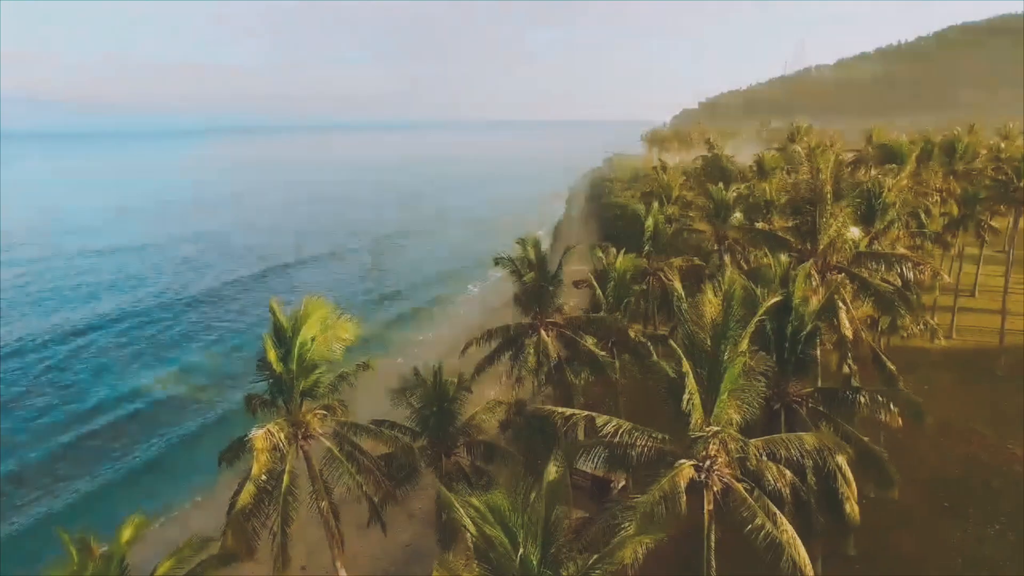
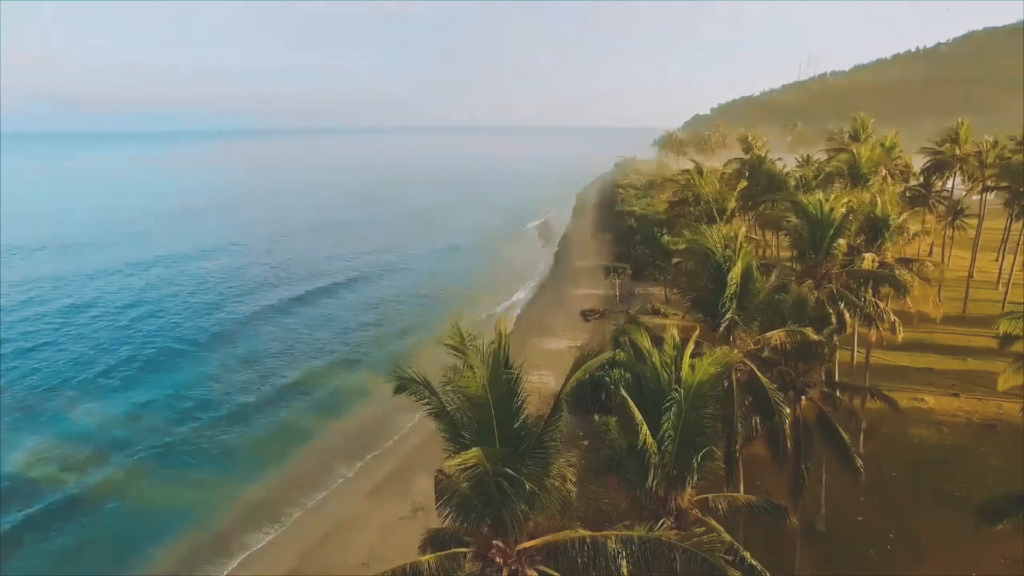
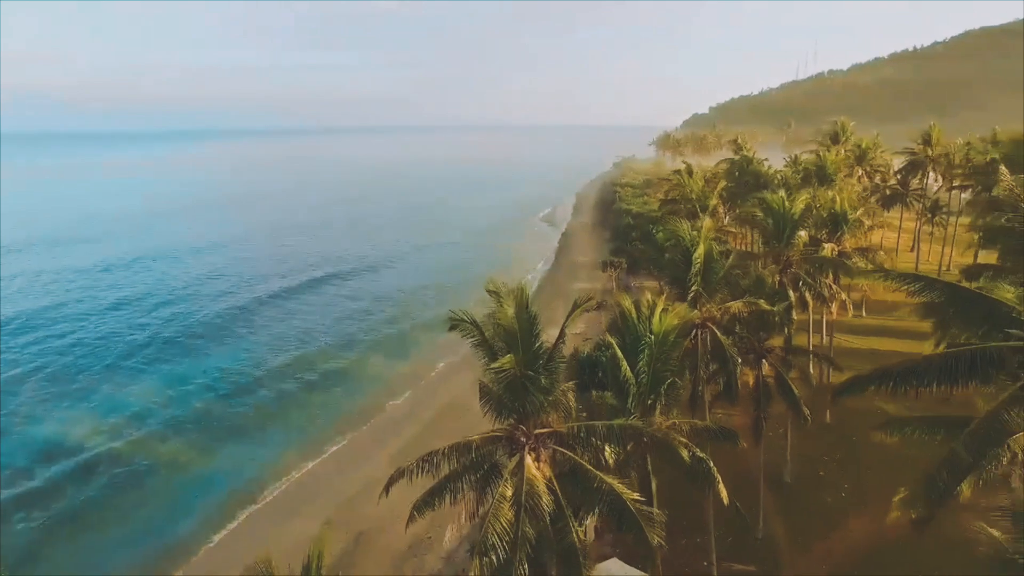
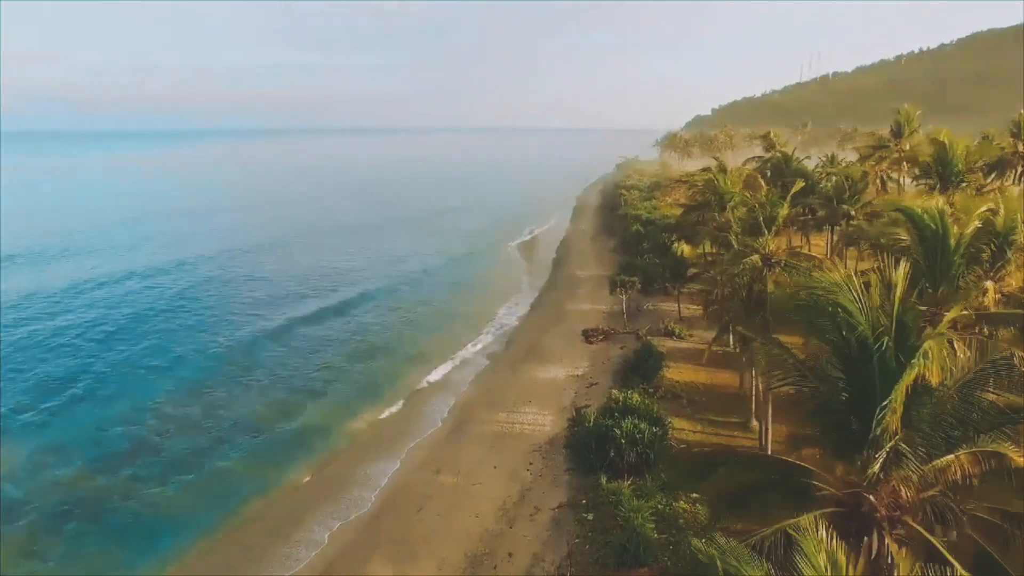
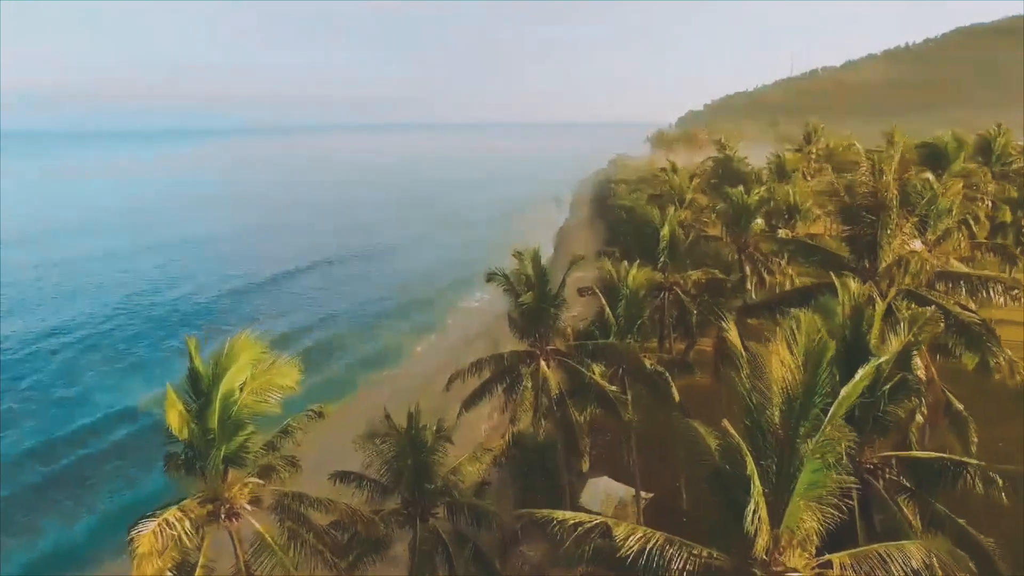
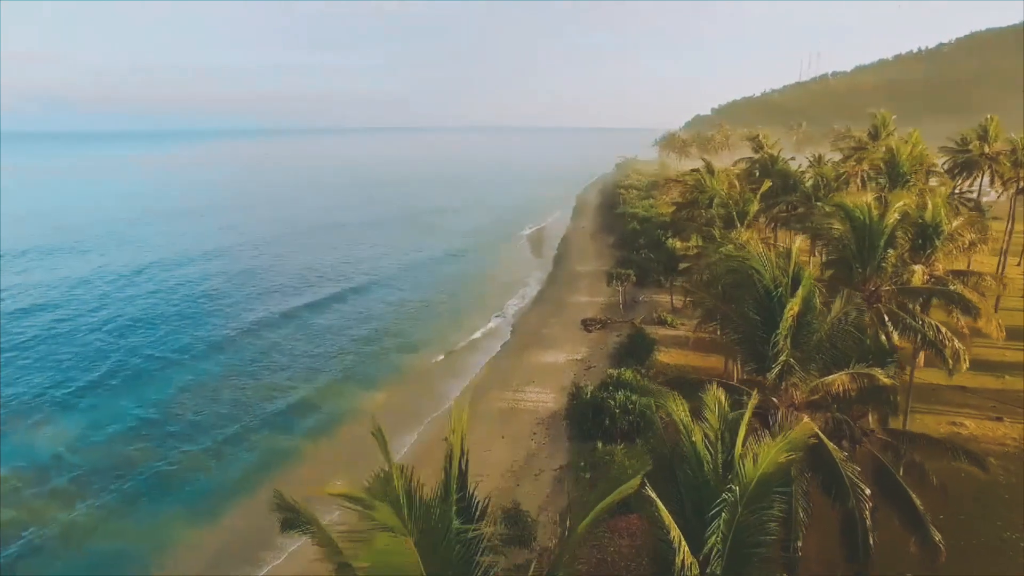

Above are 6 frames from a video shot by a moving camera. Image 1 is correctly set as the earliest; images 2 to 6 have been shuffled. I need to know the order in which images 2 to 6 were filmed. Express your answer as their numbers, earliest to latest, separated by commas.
5, 3, 2, 6, 4
